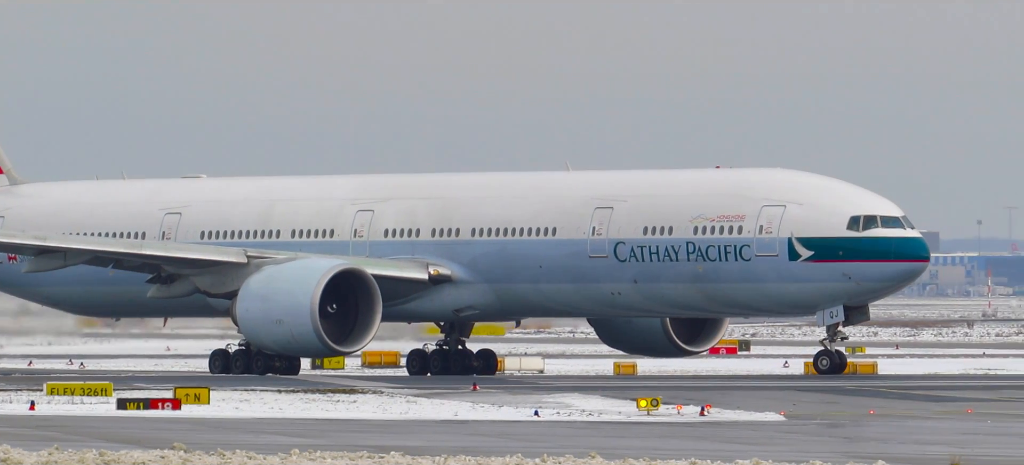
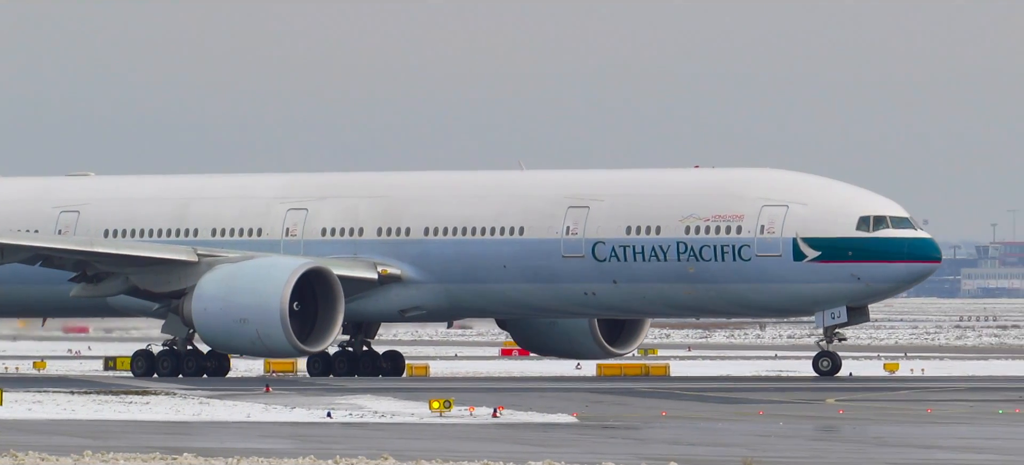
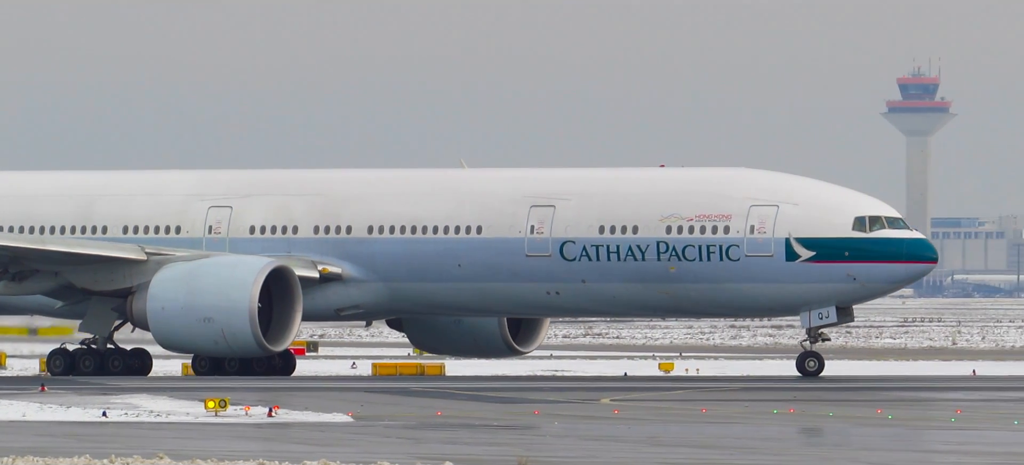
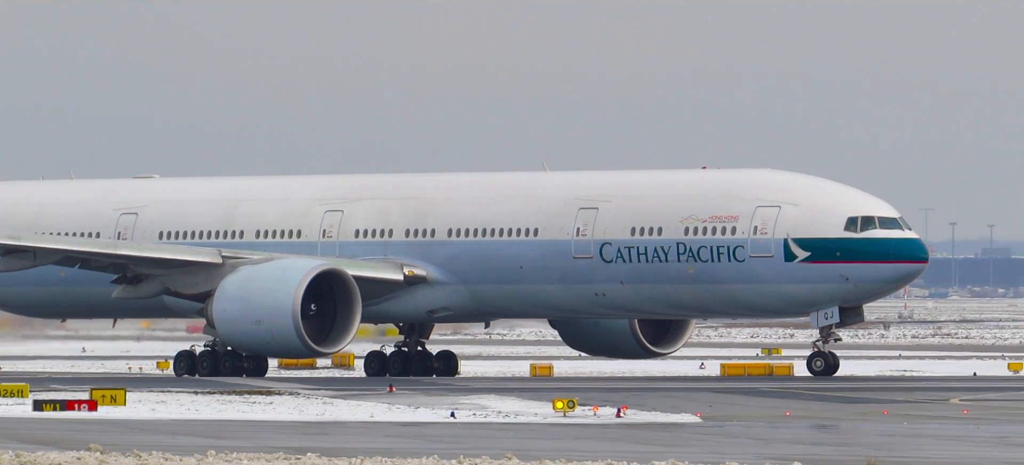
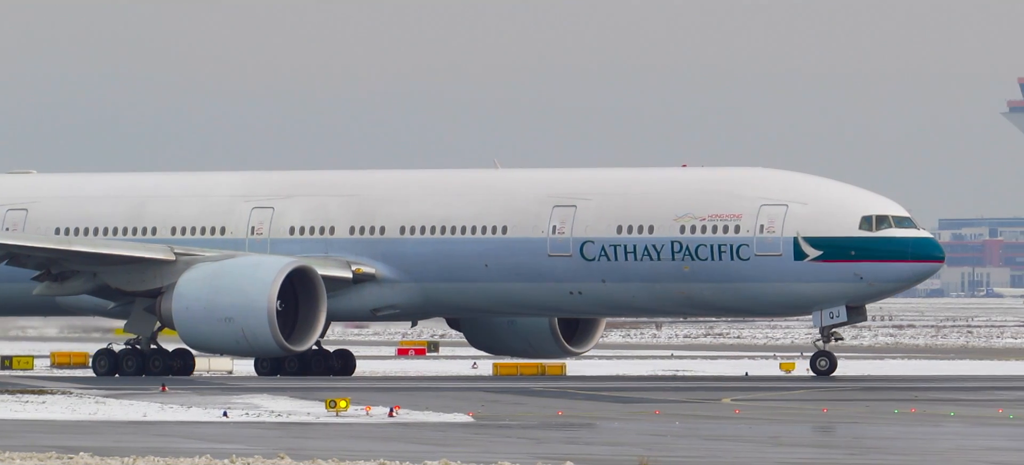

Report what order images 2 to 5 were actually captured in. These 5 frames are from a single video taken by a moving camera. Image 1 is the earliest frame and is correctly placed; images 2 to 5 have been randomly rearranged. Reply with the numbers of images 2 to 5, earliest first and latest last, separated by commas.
4, 2, 5, 3
